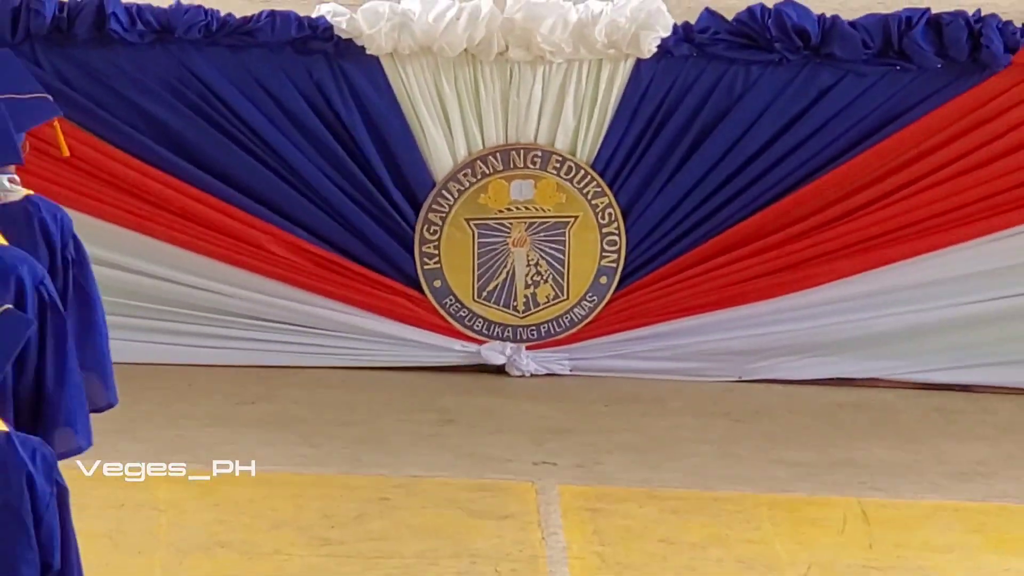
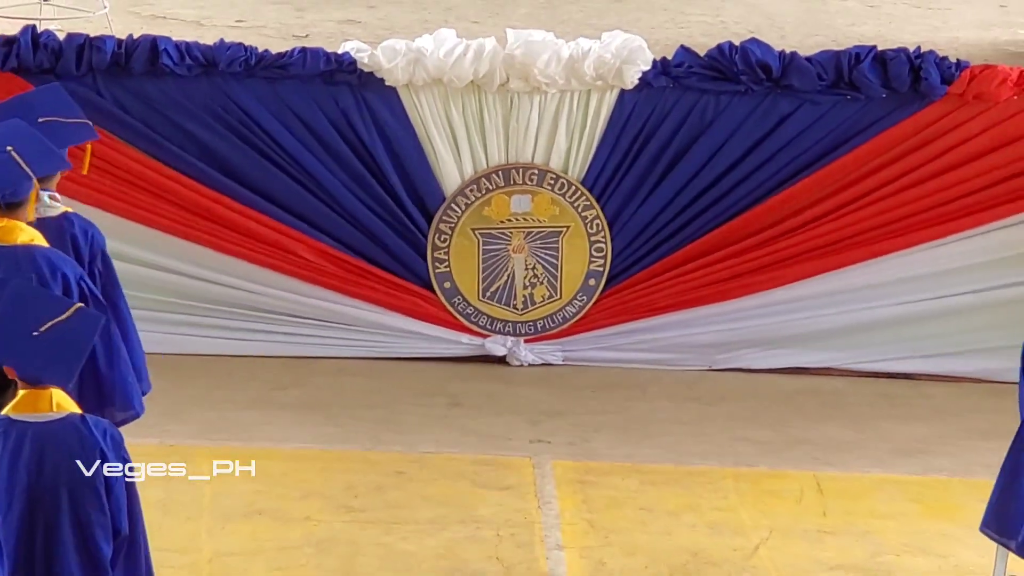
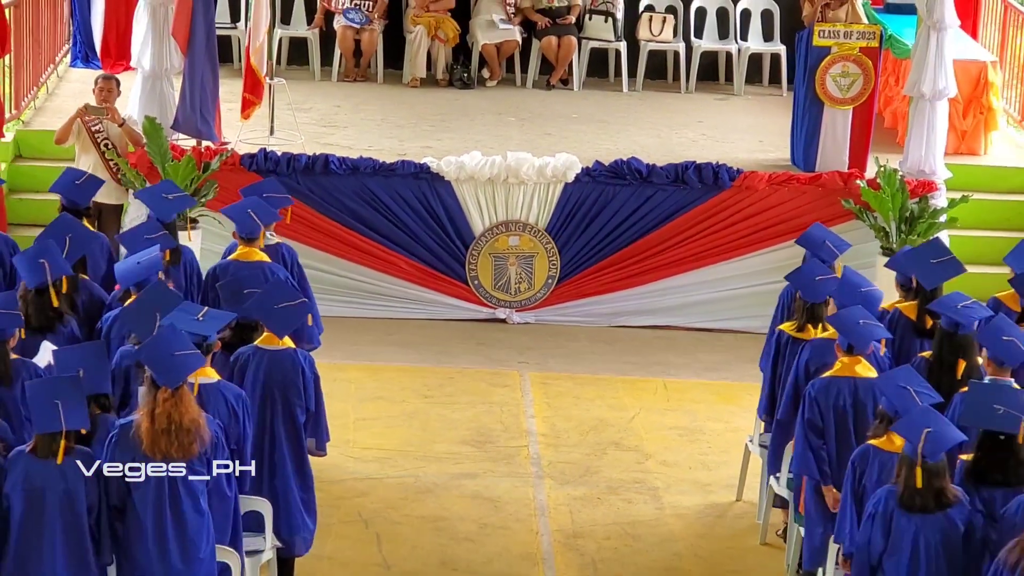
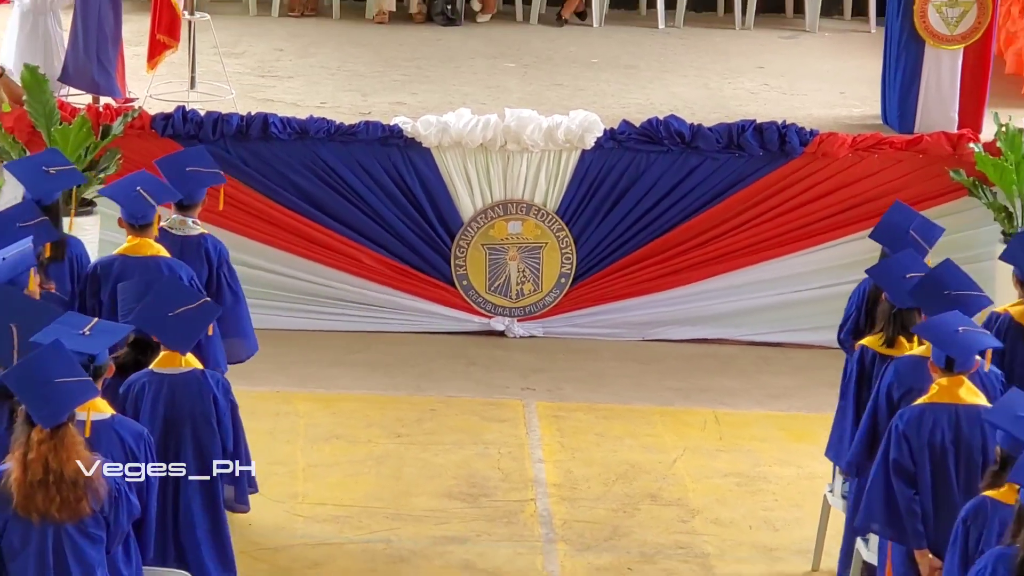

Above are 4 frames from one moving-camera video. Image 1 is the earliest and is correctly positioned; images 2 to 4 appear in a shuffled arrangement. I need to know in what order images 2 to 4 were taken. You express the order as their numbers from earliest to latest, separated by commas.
2, 4, 3
